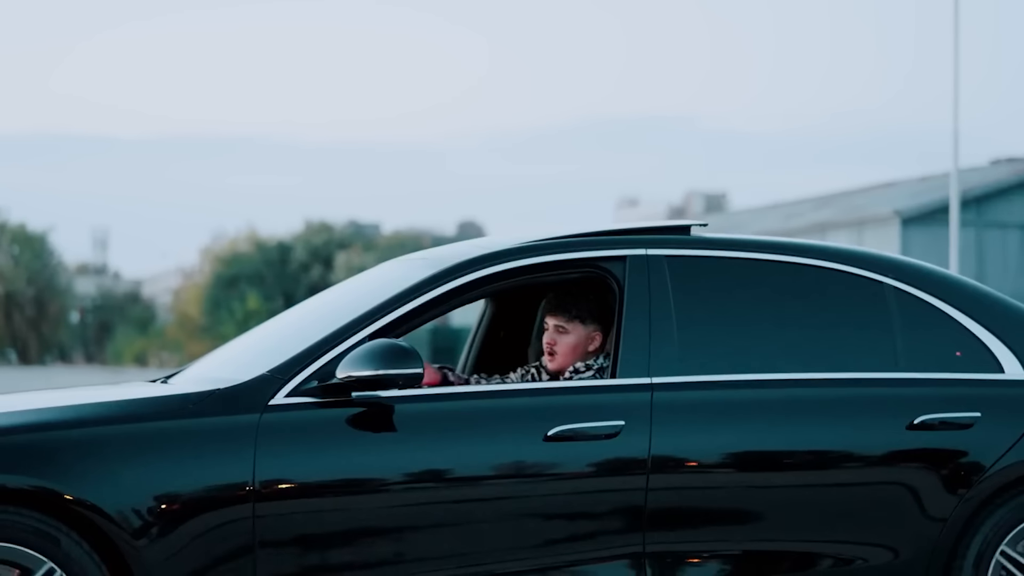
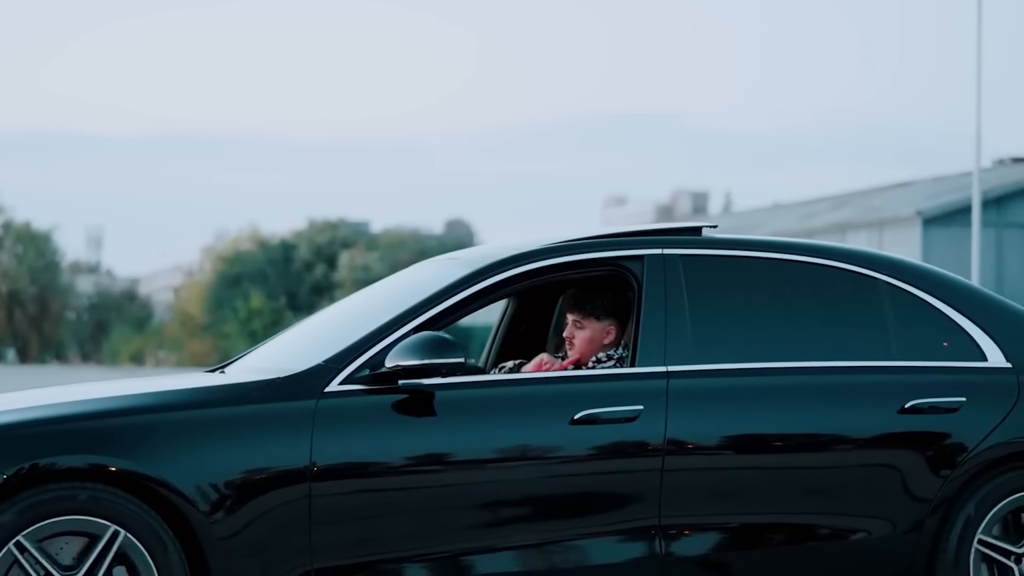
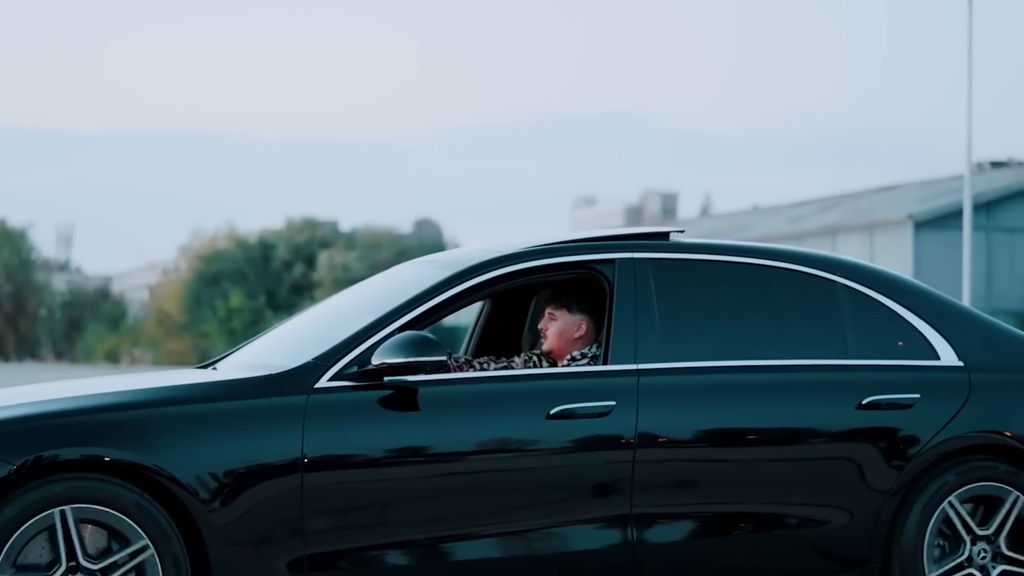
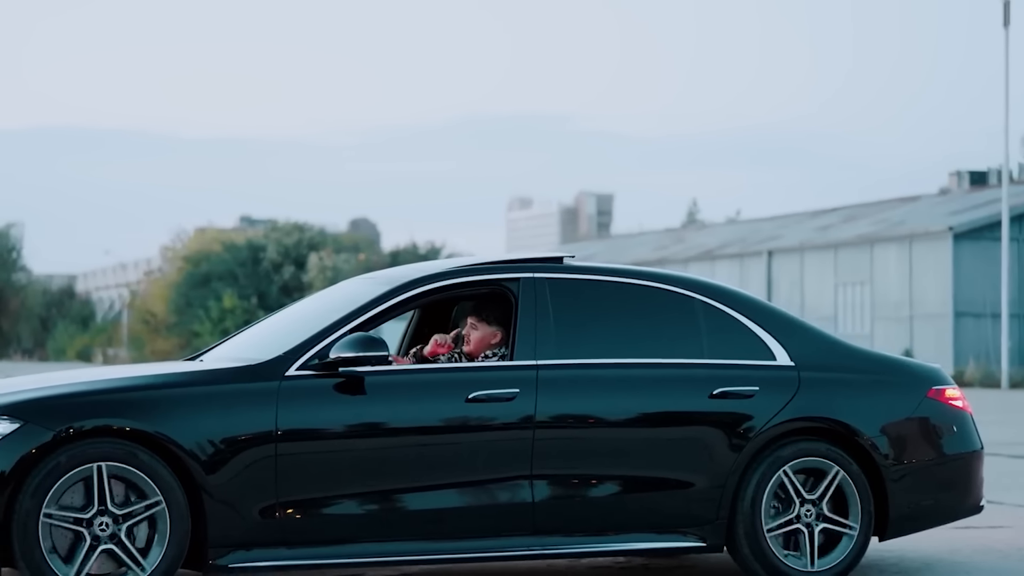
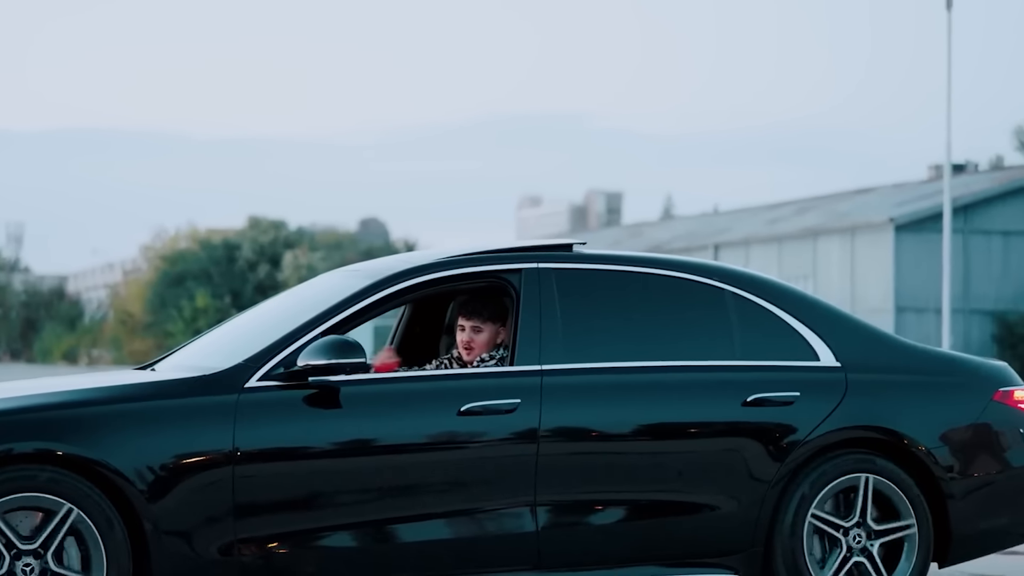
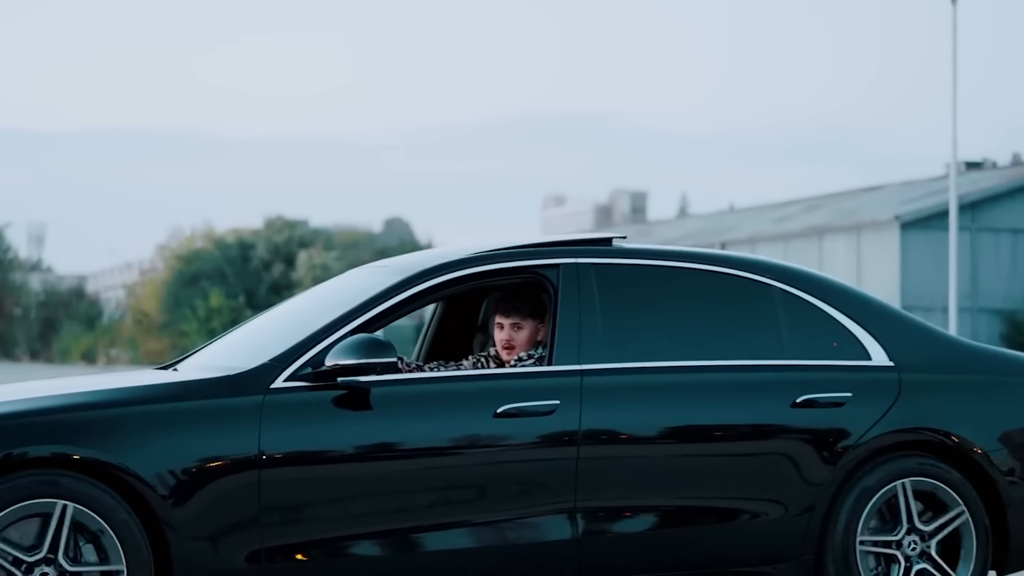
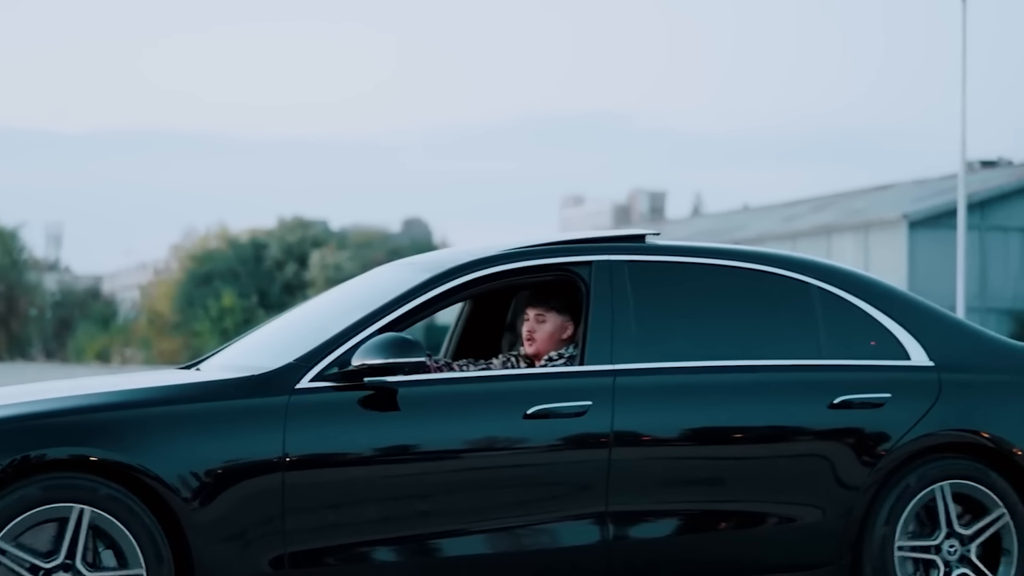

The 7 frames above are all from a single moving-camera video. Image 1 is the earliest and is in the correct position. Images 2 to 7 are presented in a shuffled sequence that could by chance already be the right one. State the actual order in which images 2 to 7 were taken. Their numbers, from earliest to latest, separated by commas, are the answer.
2, 3, 7, 6, 5, 4
